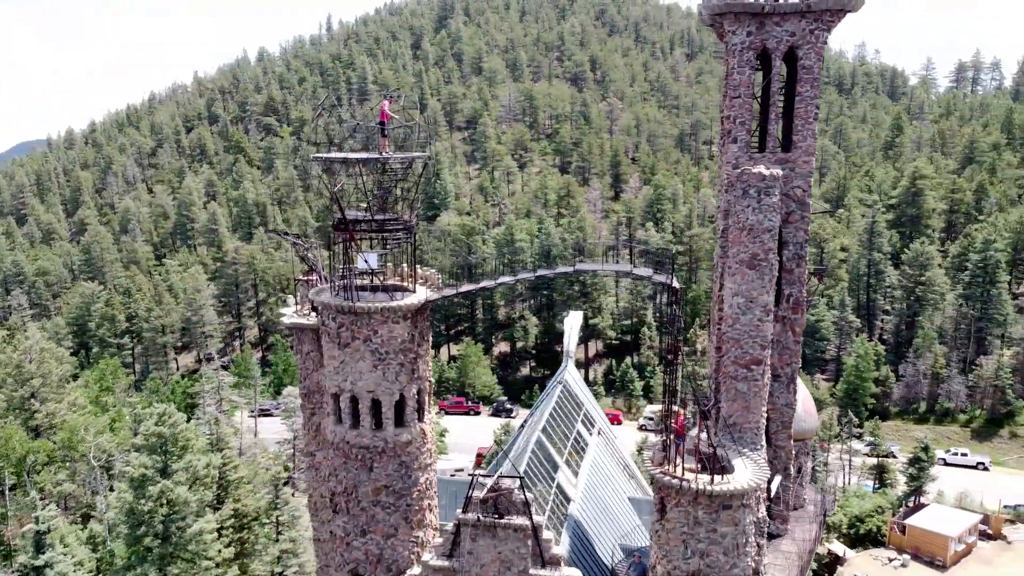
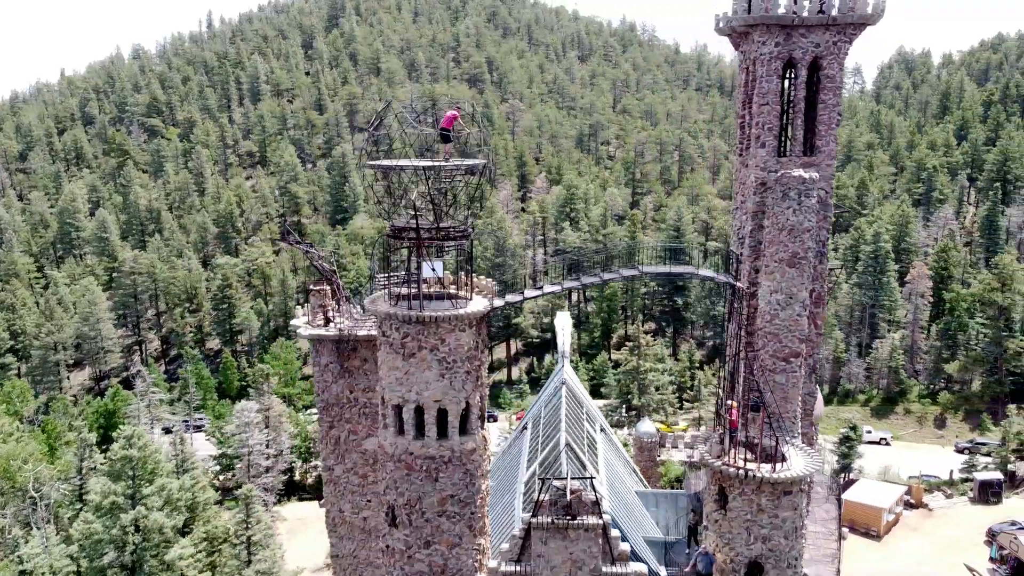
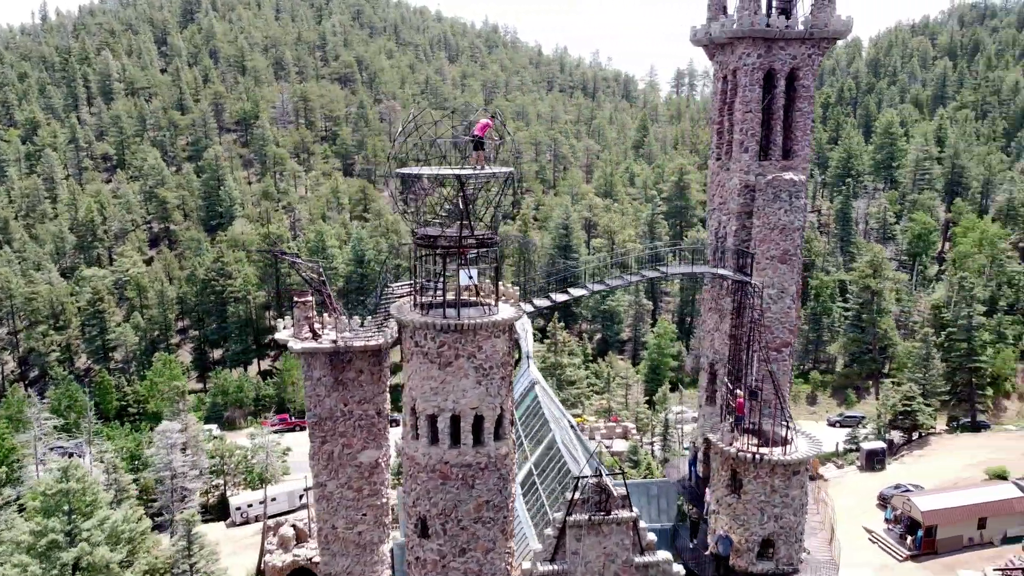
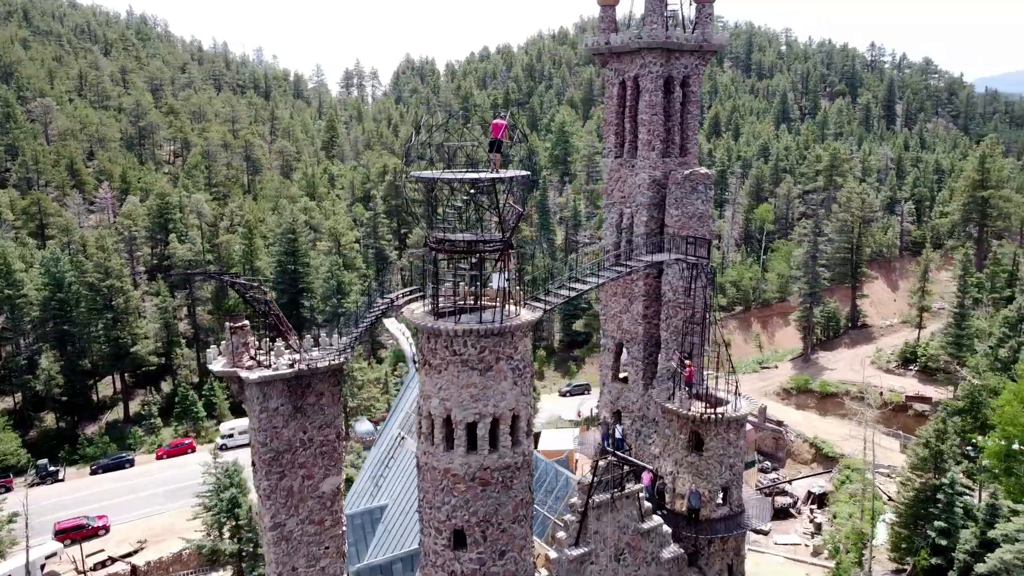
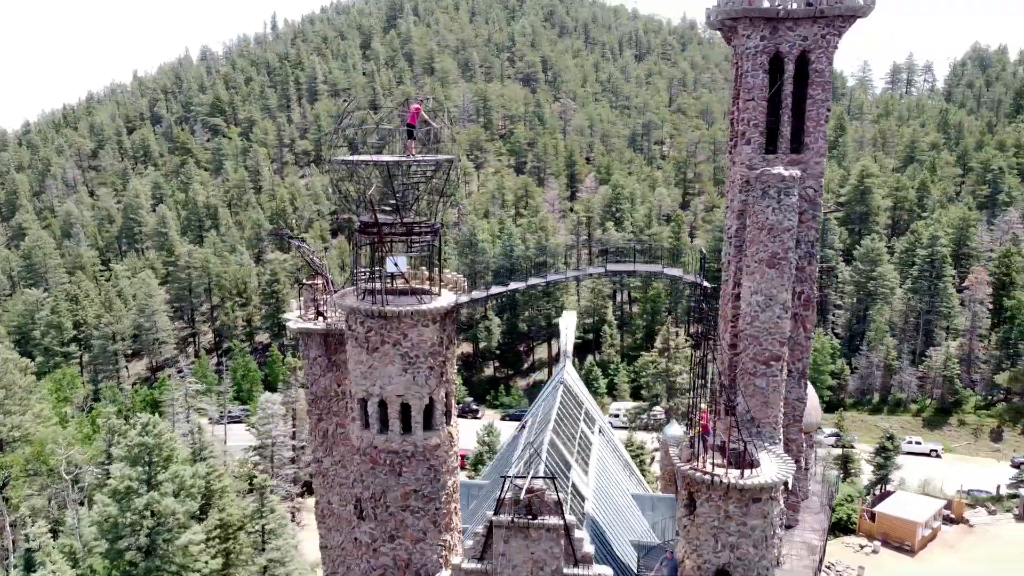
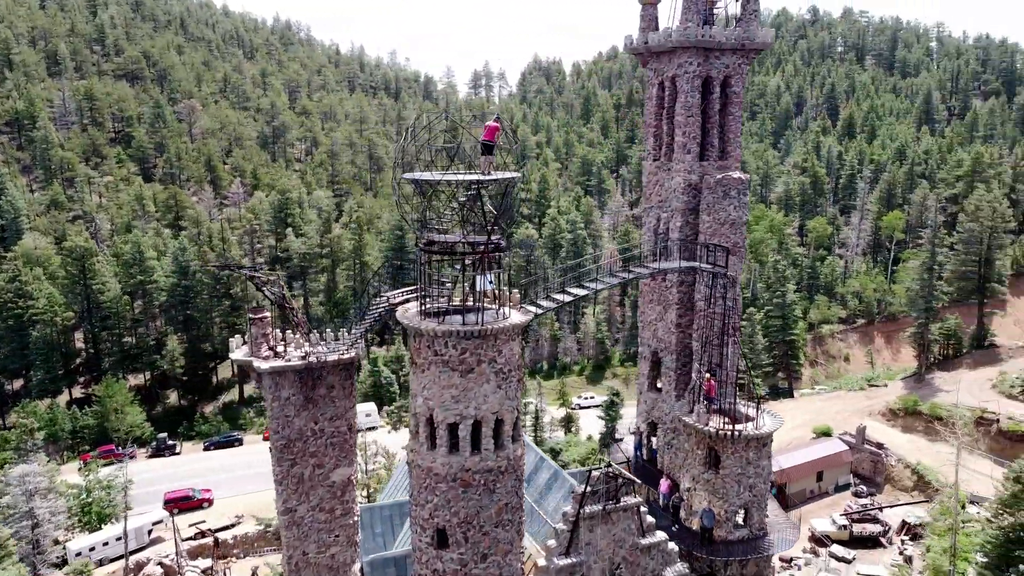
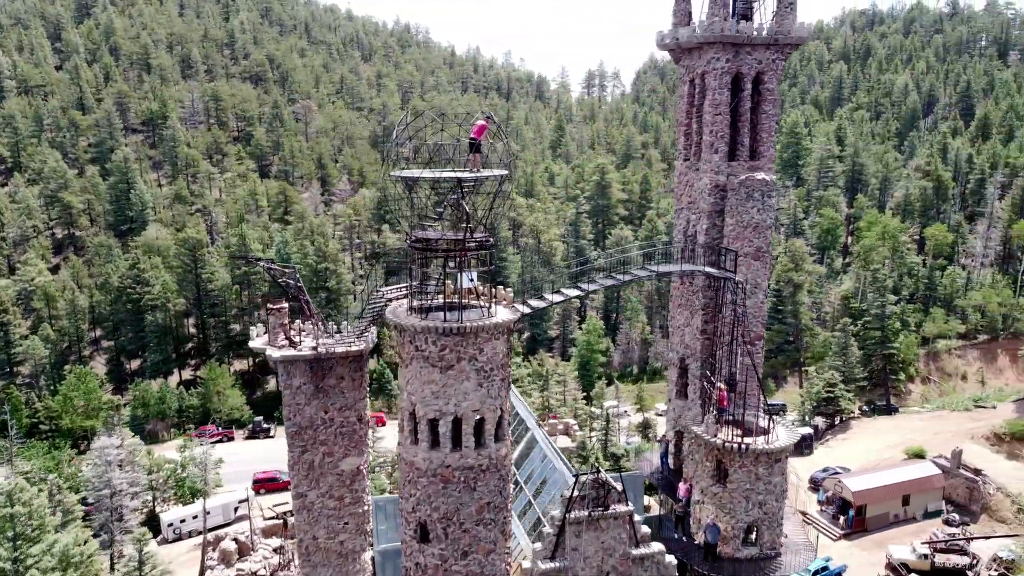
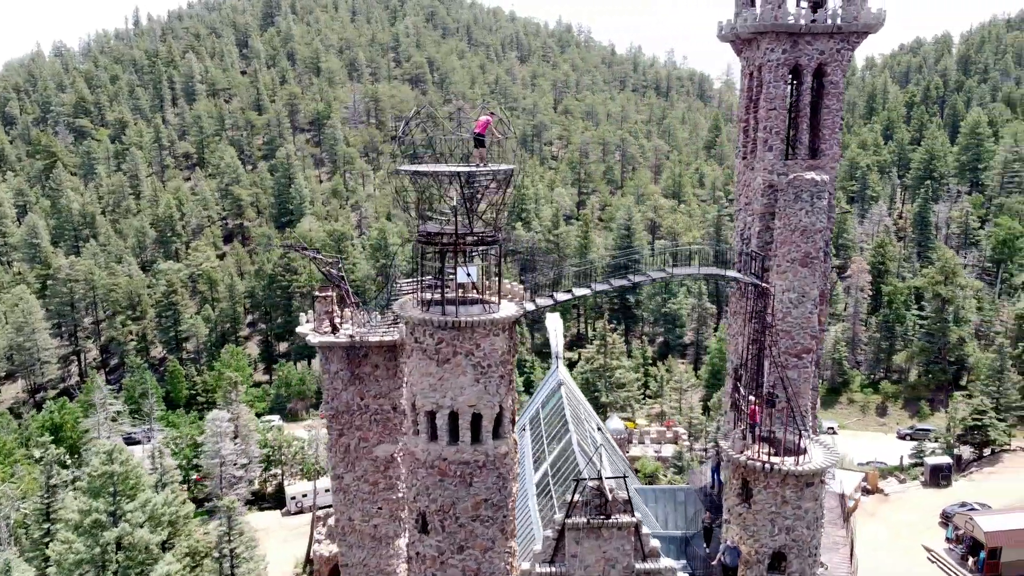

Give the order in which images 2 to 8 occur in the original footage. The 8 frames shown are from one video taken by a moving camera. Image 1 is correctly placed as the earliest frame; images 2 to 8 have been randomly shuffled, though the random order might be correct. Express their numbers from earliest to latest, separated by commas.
5, 2, 8, 3, 7, 6, 4
